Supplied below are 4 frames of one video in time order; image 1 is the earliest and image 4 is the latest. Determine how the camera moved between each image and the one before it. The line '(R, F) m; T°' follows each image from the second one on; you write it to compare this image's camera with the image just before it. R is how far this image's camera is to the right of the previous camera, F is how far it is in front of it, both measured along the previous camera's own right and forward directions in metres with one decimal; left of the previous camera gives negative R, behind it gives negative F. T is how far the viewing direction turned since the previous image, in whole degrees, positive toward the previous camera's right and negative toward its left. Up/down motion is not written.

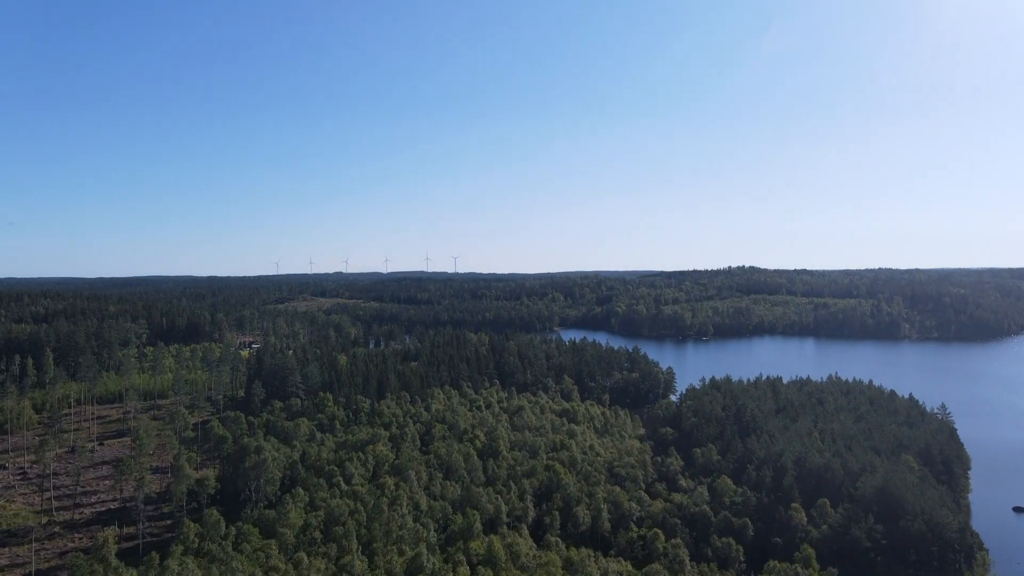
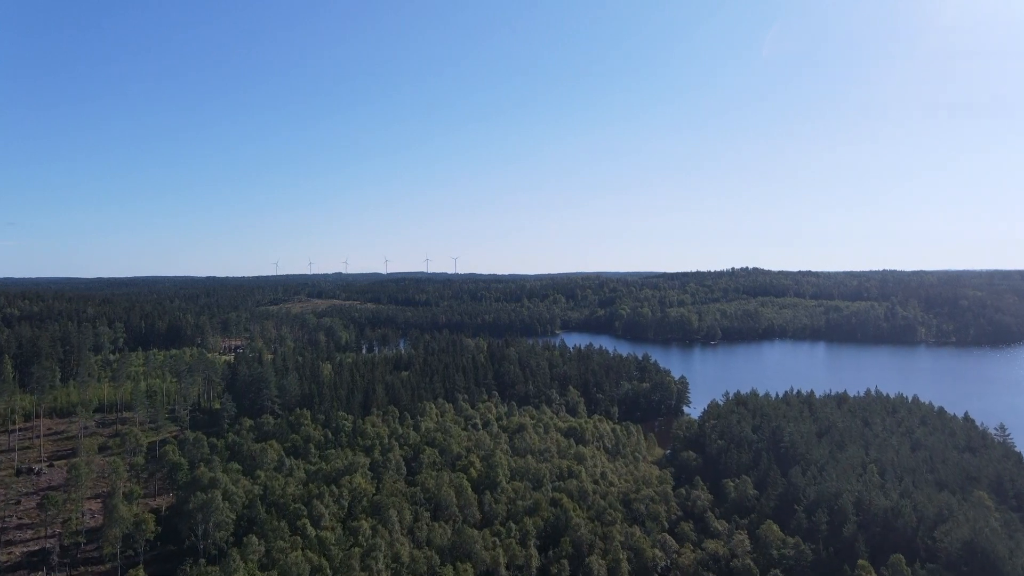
(0.0, +5.8) m; 0°
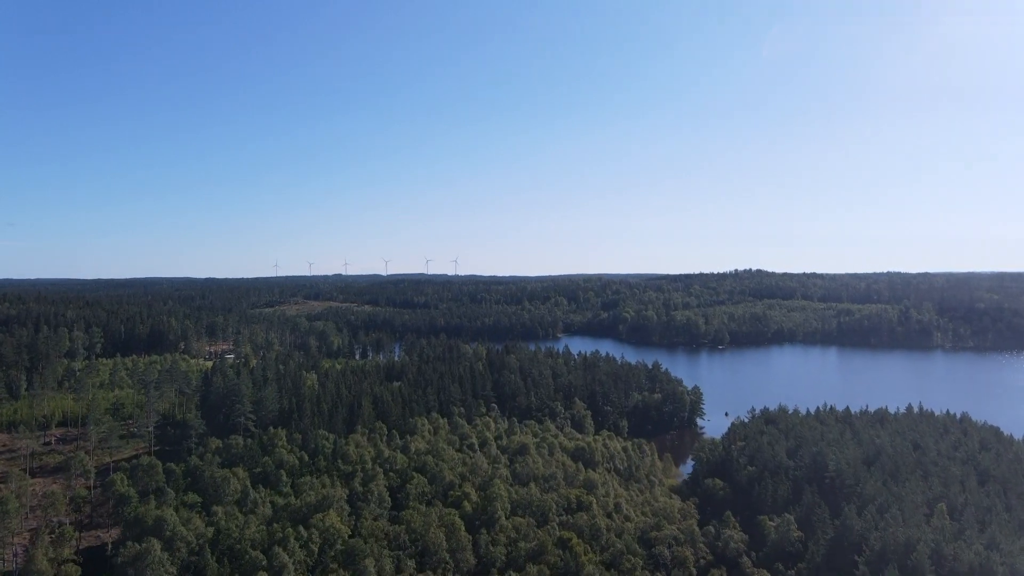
(0.0, +5.0) m; 0°
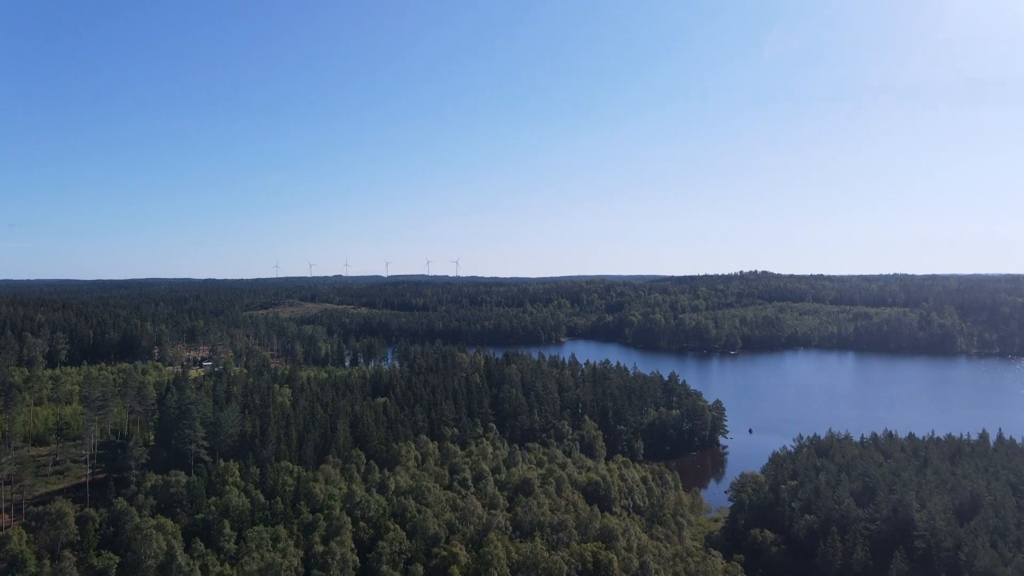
(0.0, +6.9) m; 0°
